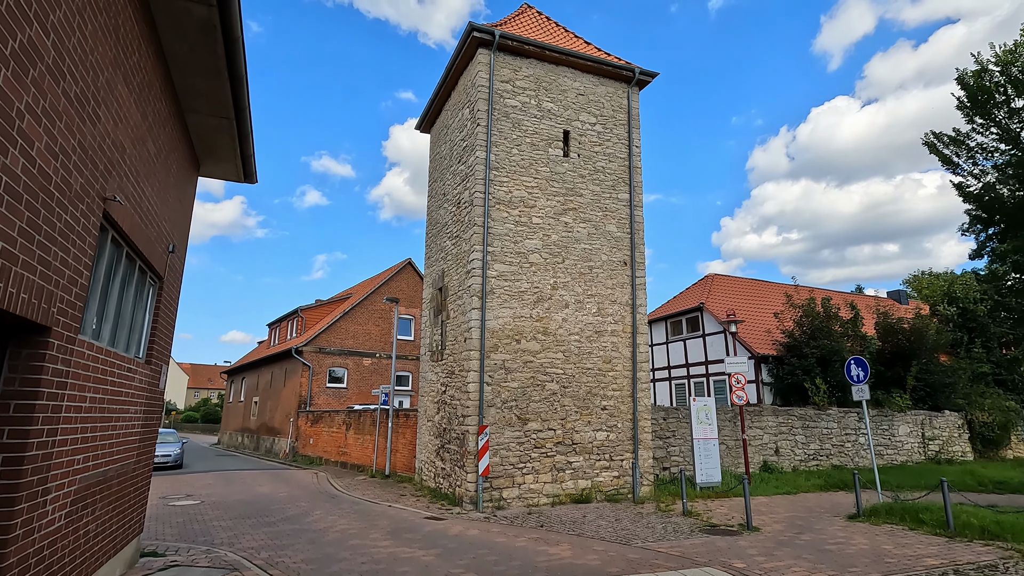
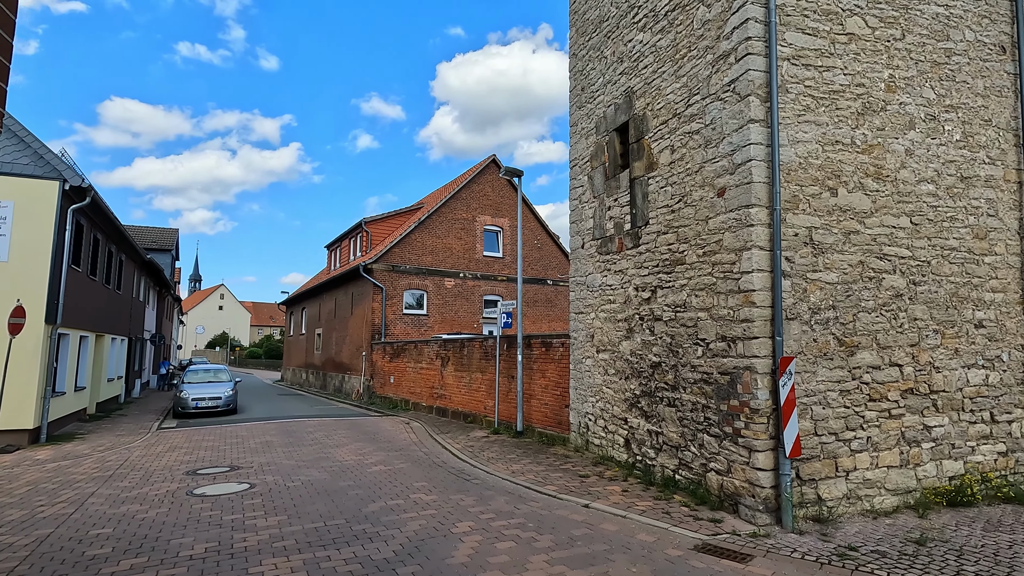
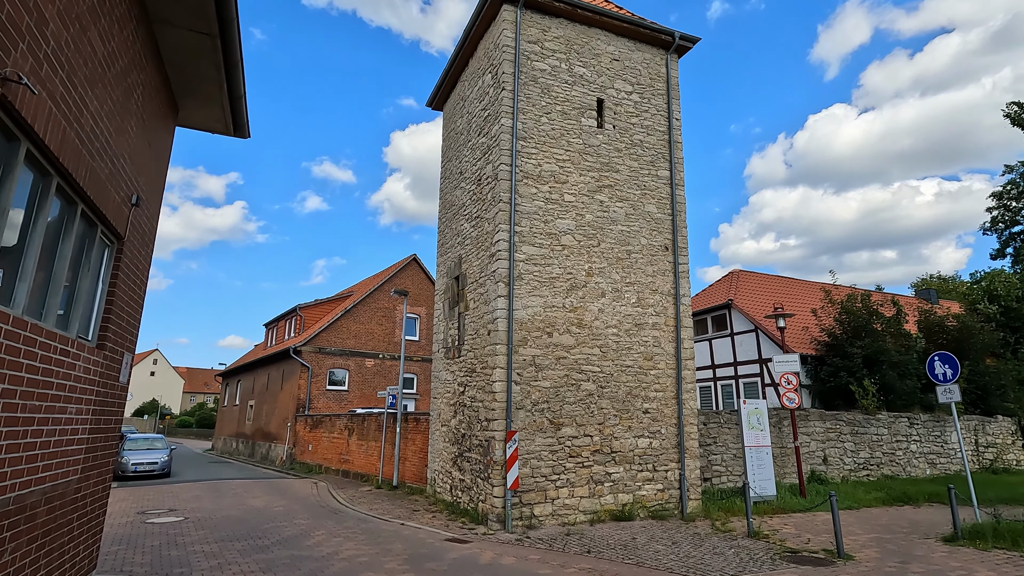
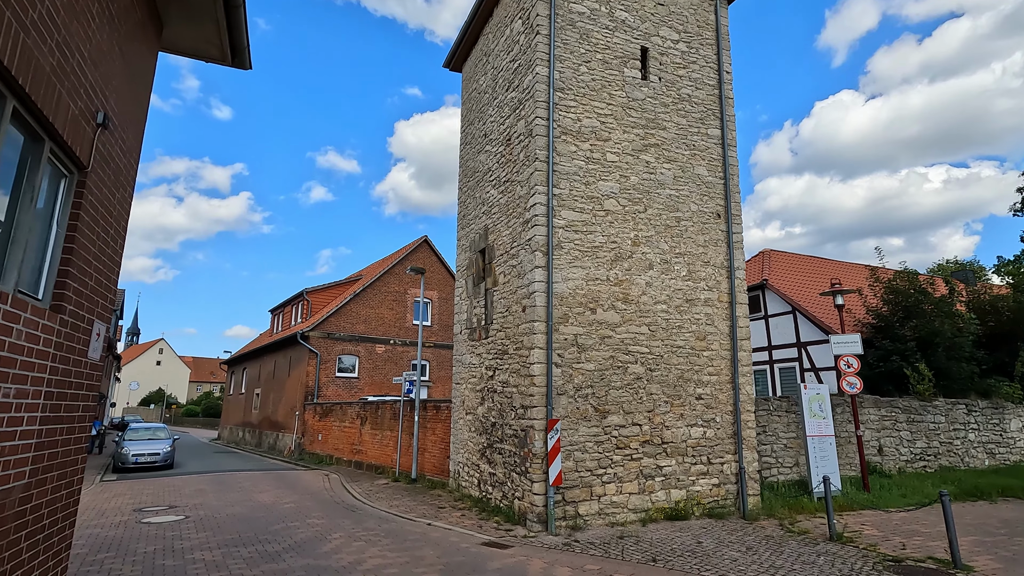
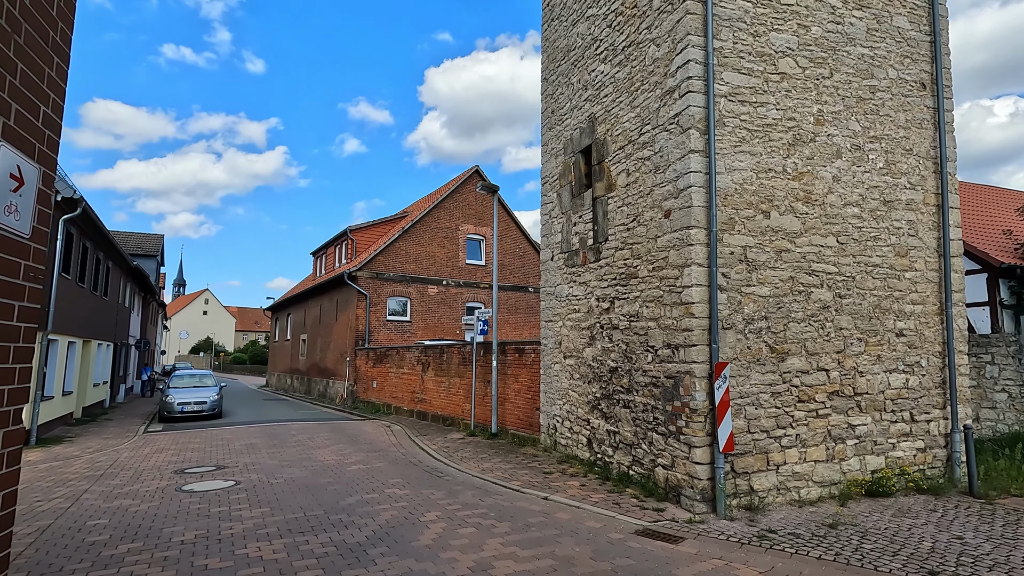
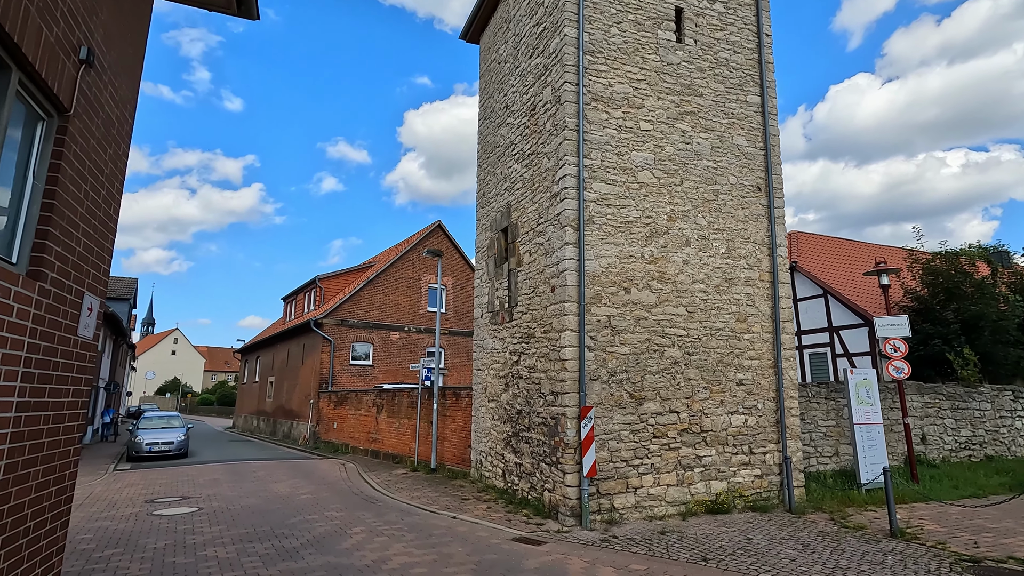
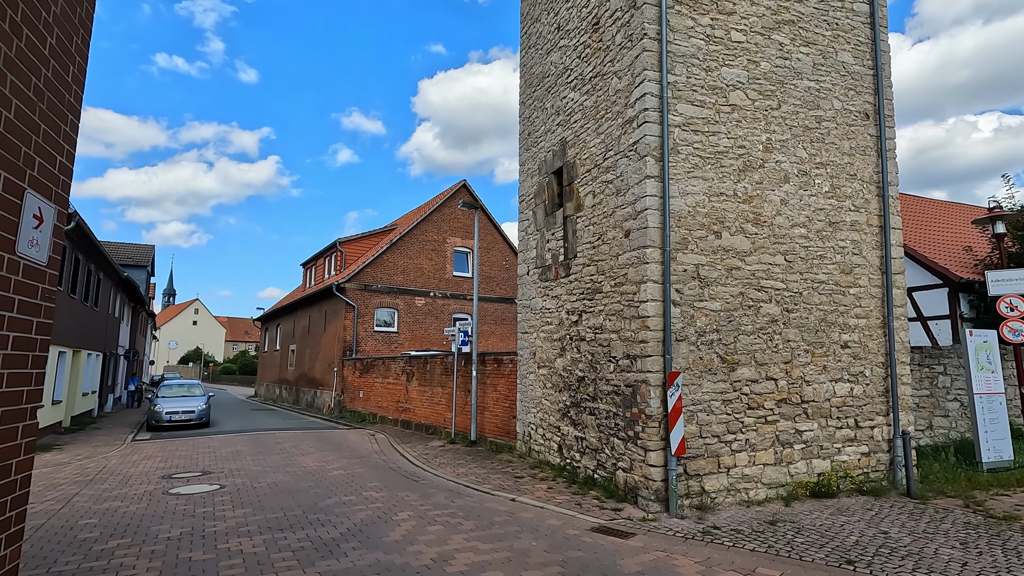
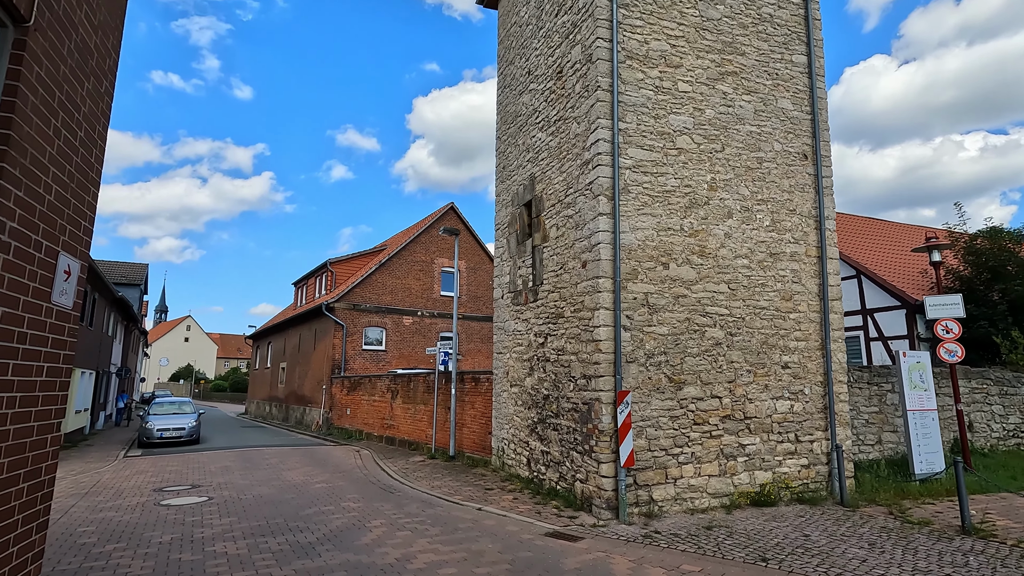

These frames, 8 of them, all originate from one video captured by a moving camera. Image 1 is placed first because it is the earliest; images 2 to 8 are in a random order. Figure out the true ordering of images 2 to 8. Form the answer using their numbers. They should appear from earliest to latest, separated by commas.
3, 4, 6, 8, 7, 5, 2
